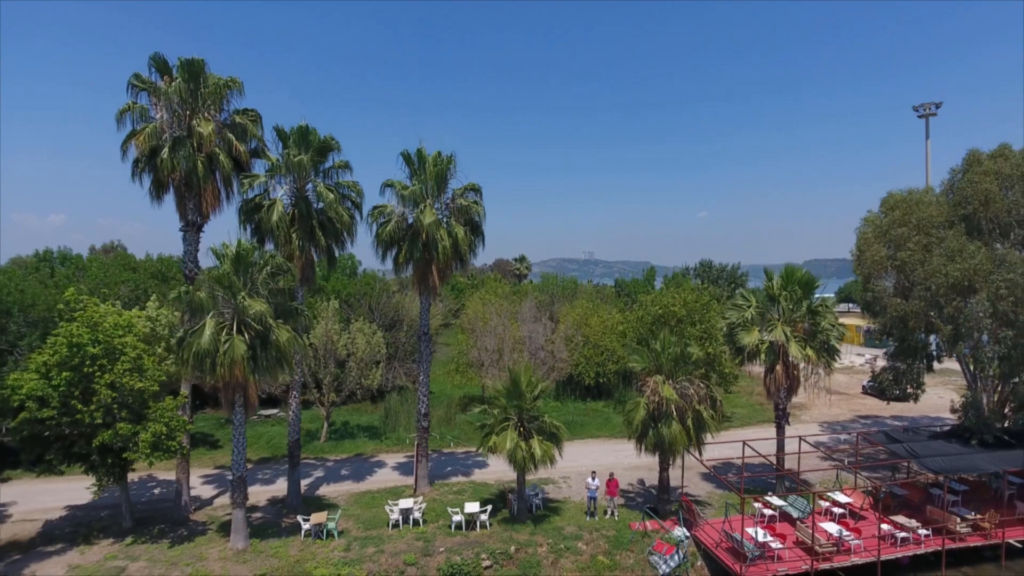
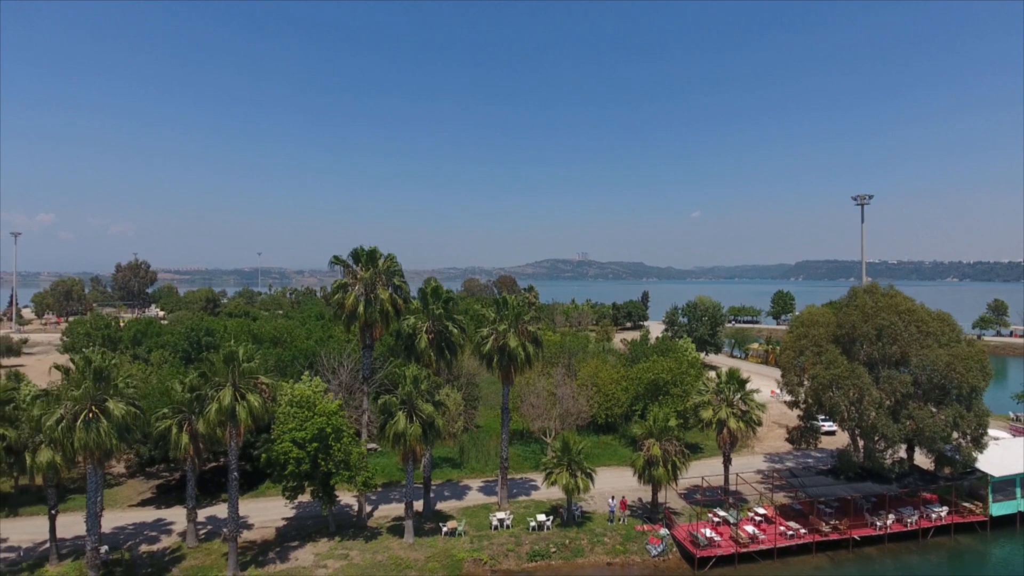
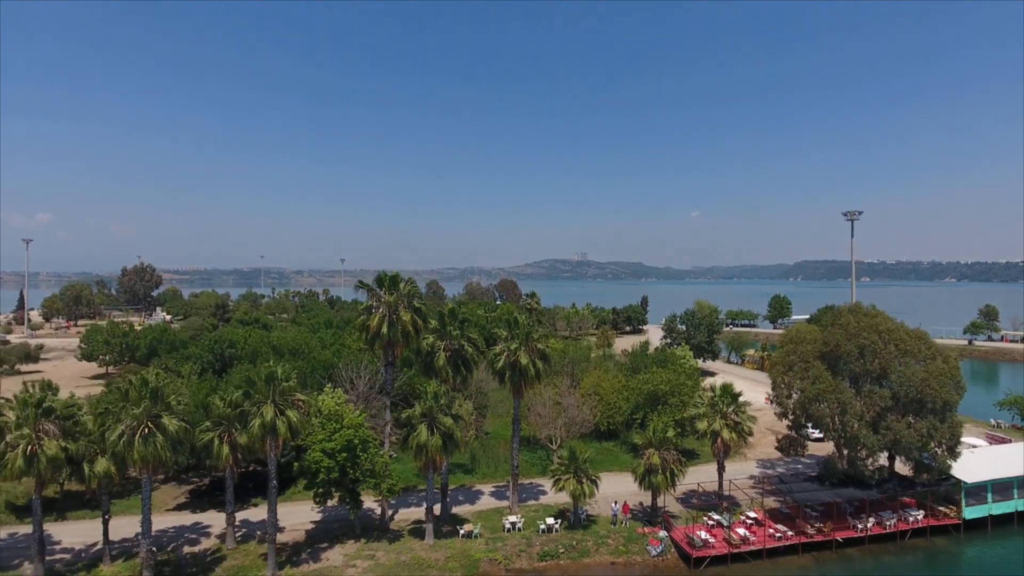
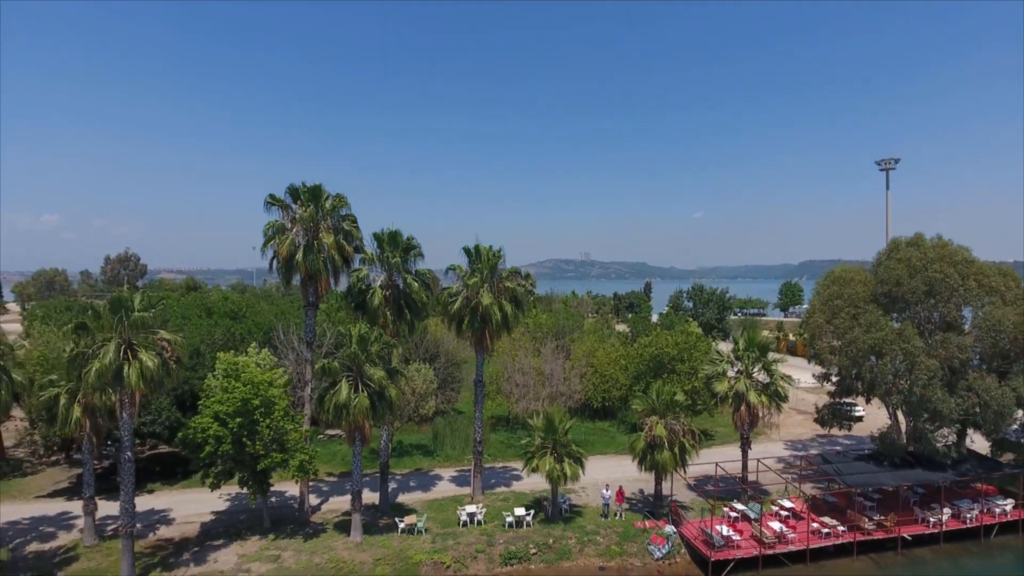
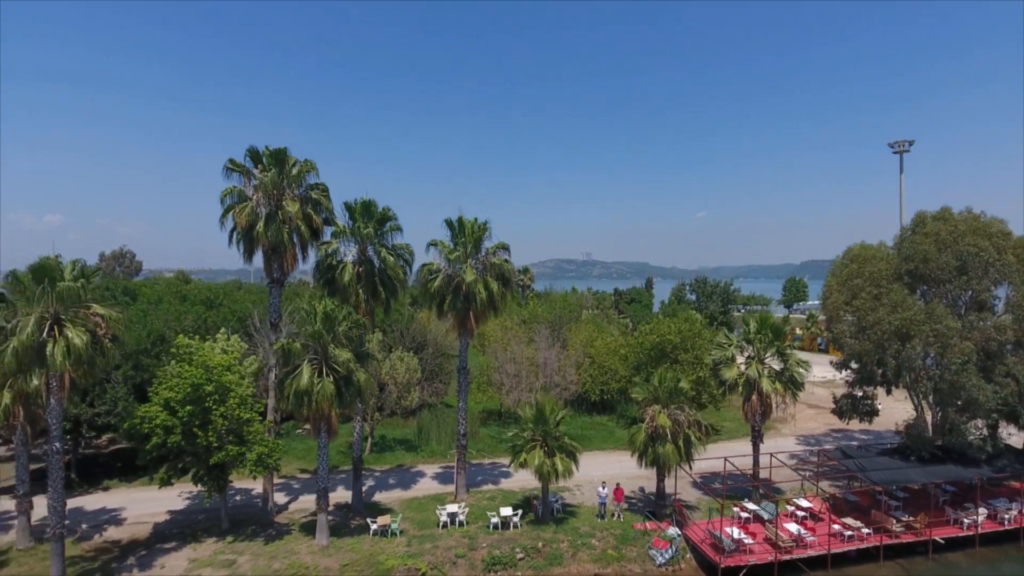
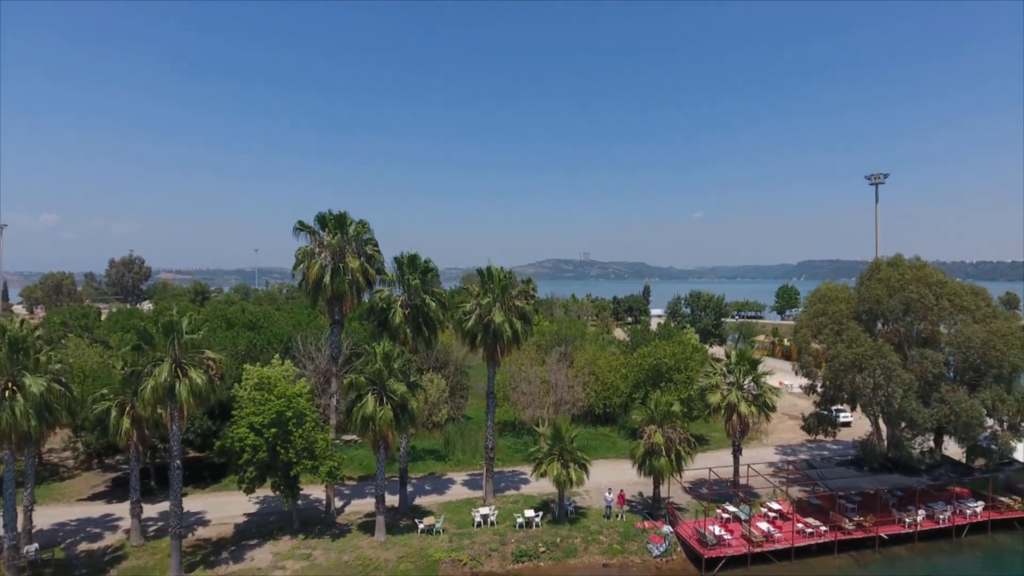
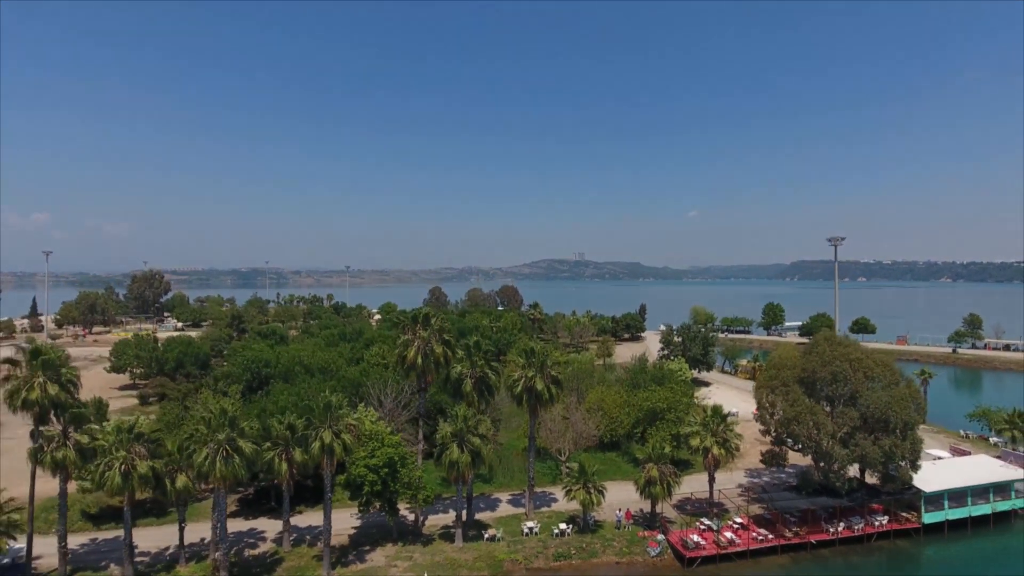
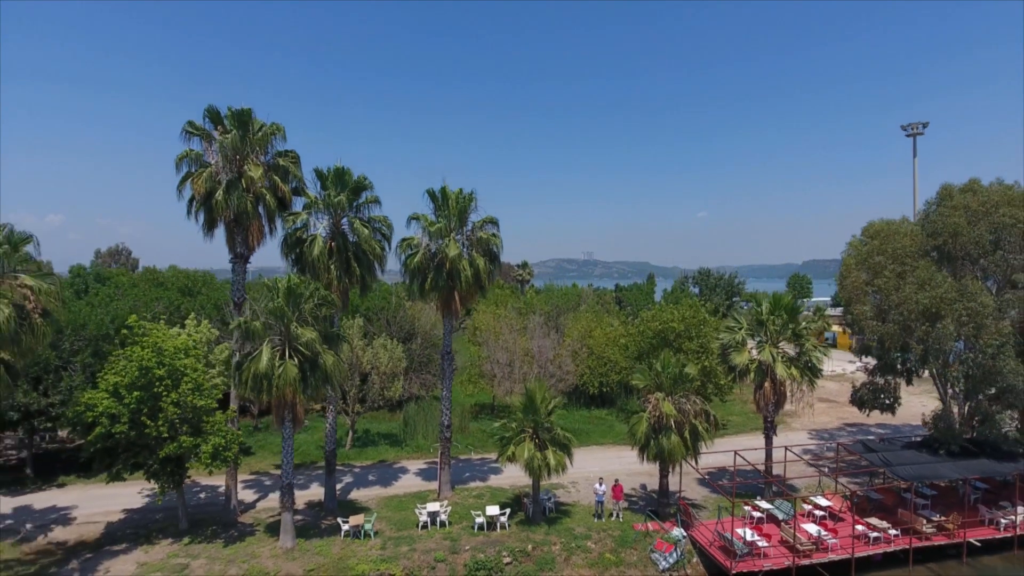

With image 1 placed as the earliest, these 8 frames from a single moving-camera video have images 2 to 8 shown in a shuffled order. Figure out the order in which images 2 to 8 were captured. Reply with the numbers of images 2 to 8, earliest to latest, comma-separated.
8, 5, 4, 6, 2, 3, 7
